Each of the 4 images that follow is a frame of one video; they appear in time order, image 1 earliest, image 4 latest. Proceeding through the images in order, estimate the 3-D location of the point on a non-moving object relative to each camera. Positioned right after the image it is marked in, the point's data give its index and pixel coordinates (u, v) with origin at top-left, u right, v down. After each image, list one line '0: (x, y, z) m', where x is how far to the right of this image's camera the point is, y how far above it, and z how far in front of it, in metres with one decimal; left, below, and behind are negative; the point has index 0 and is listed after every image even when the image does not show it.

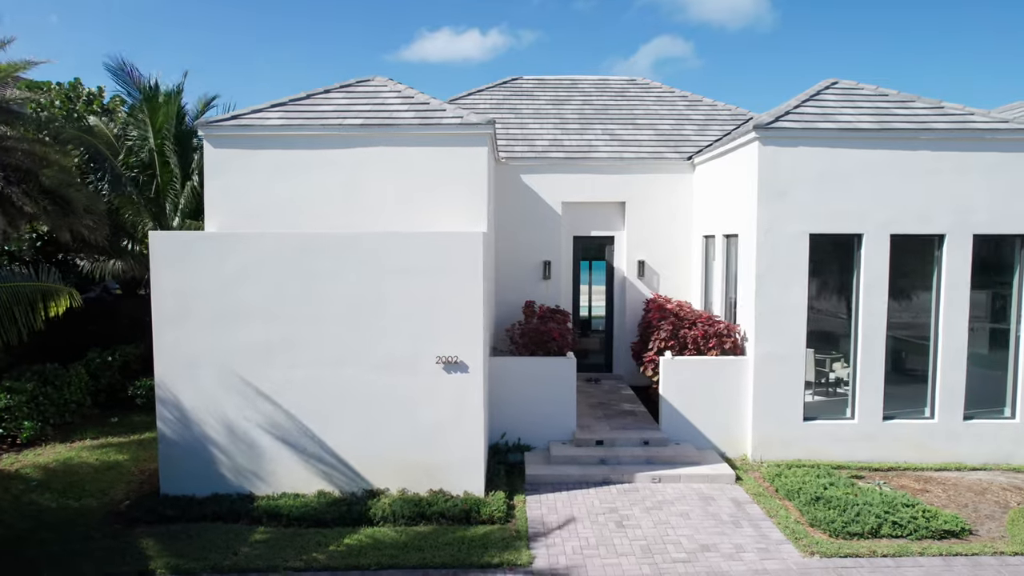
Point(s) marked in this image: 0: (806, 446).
0: (+4.1, -2.2, +9.1) m
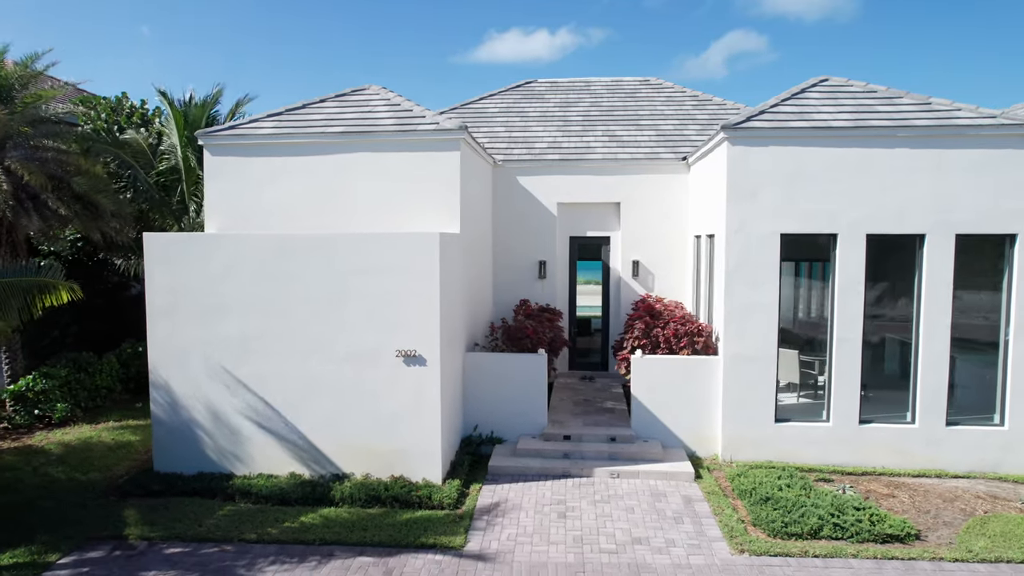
0: (+3.7, -2.2, +9.0) m
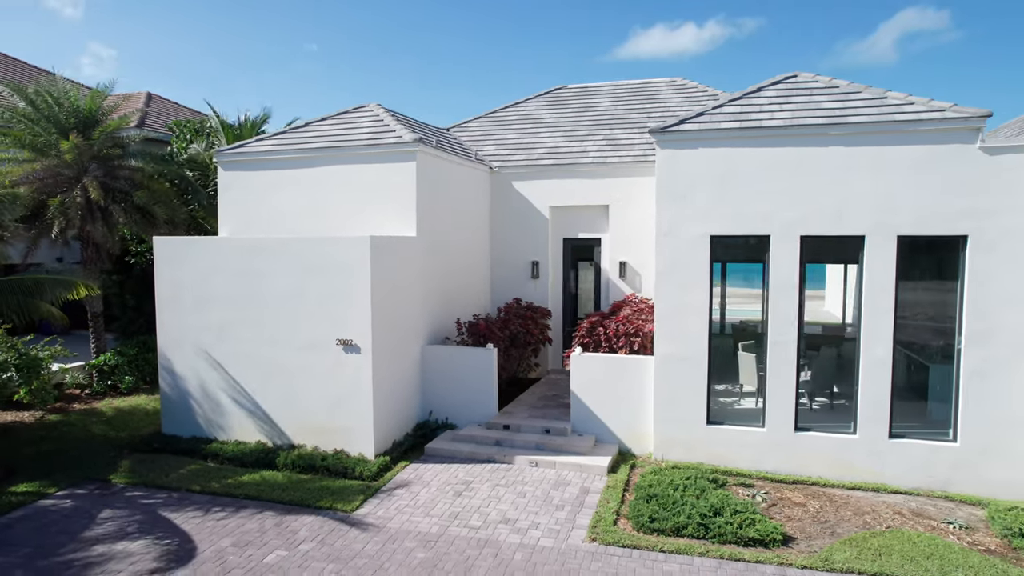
0: (+2.7, -2.2, +9.0) m
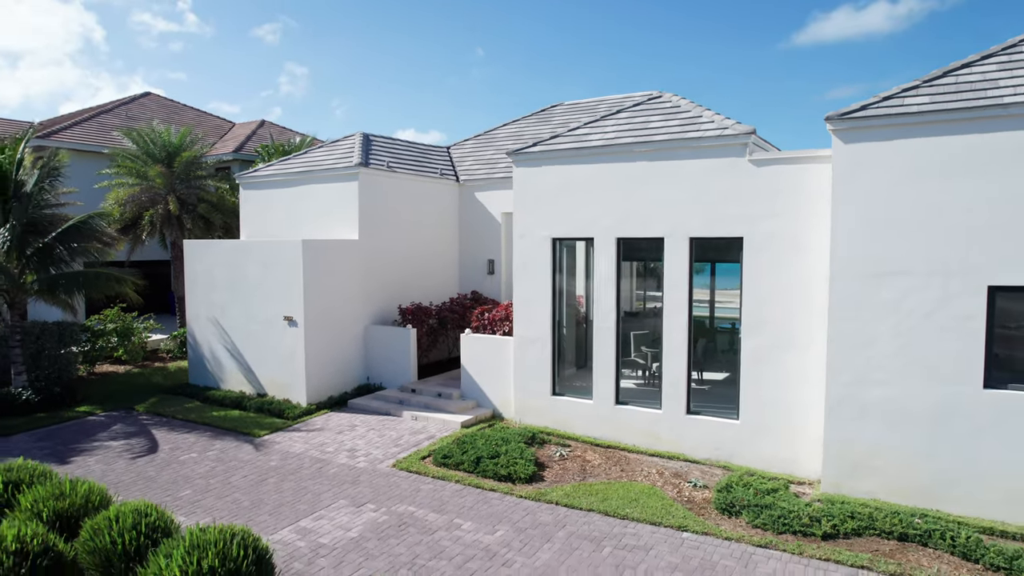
0: (+0.7, -2.1, +10.9) m
